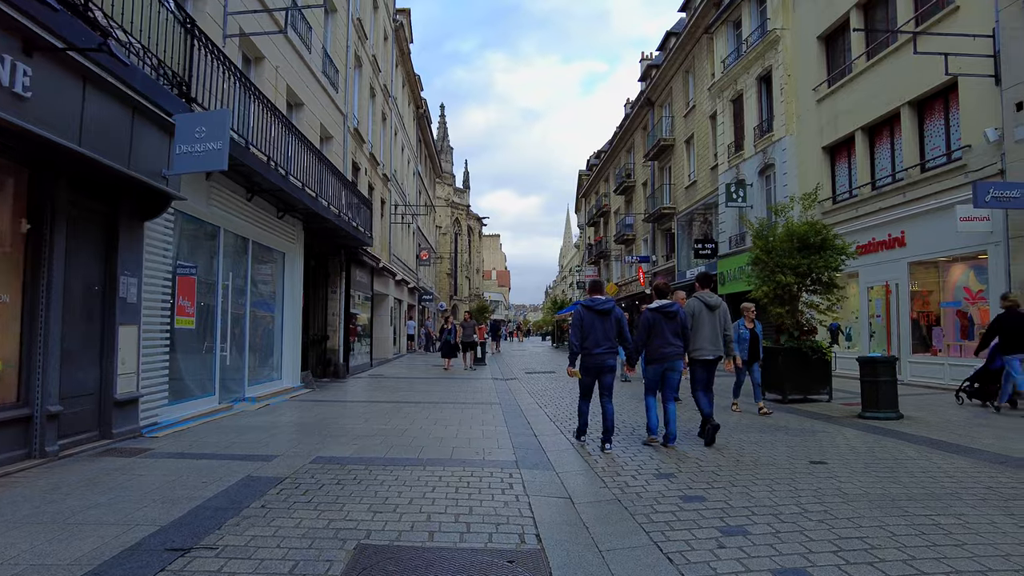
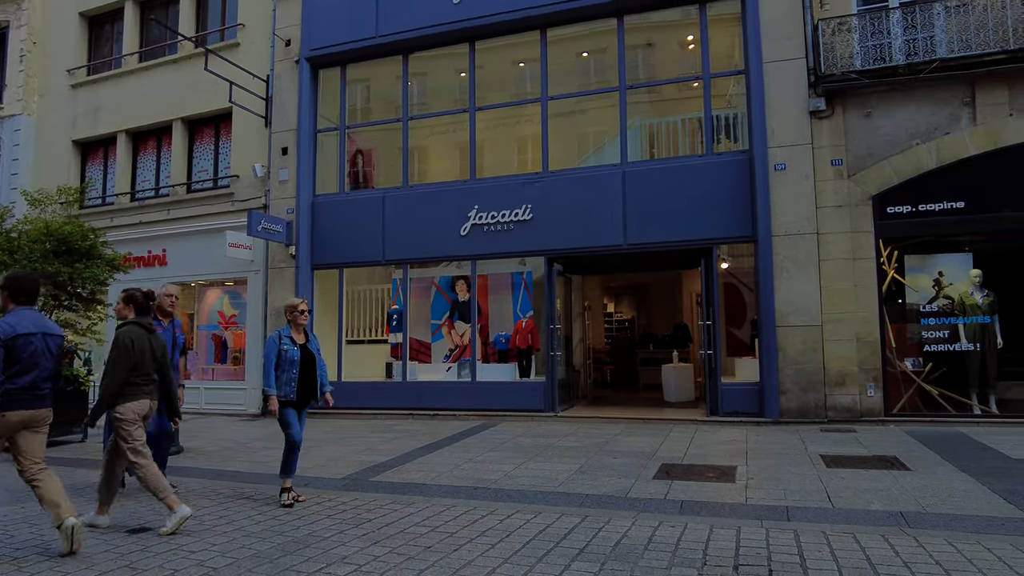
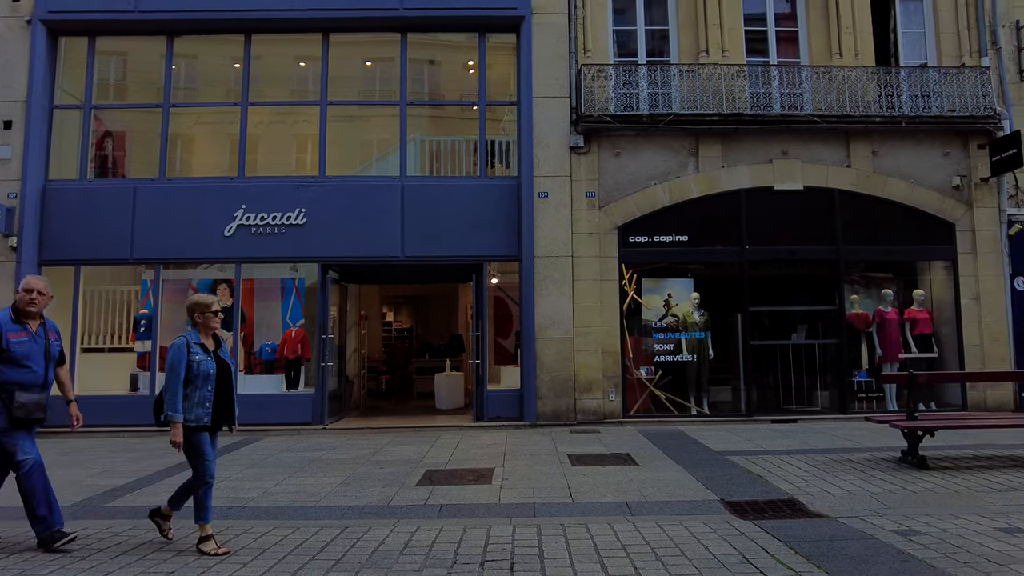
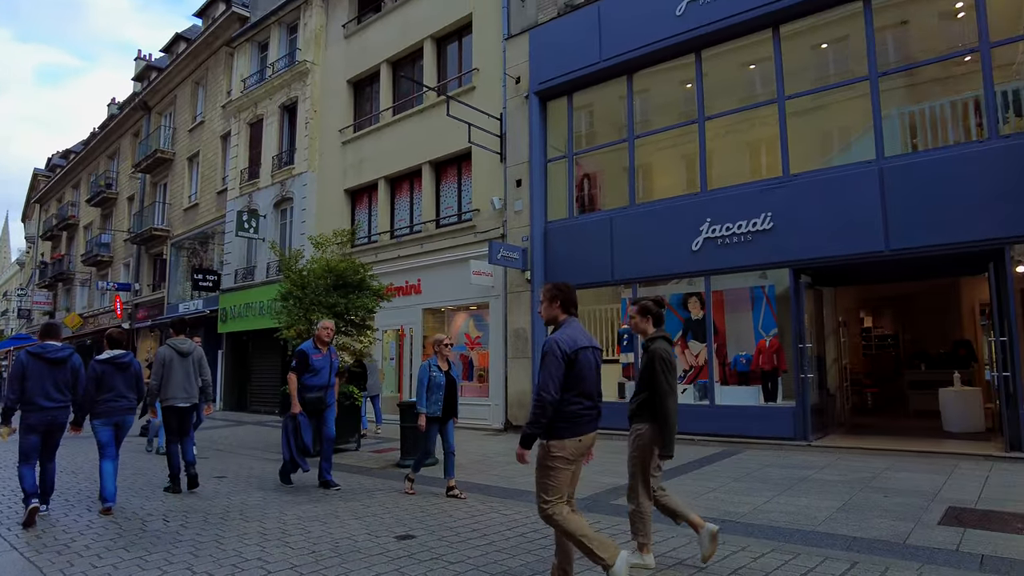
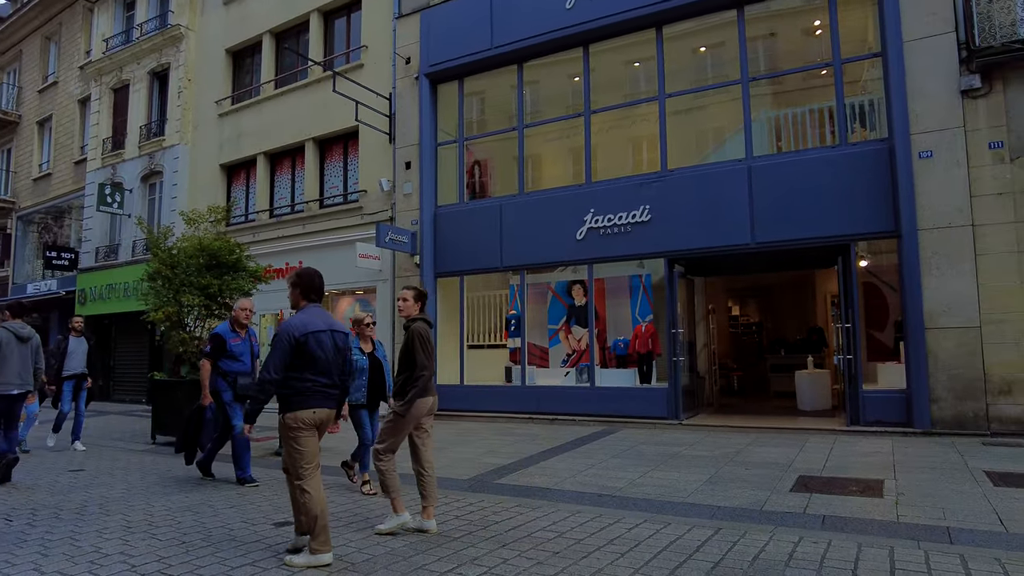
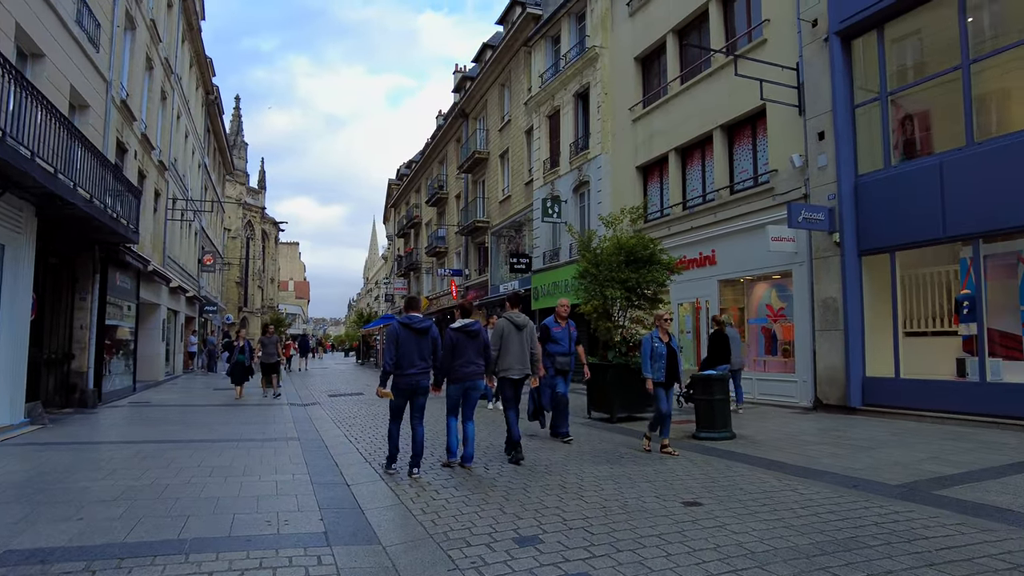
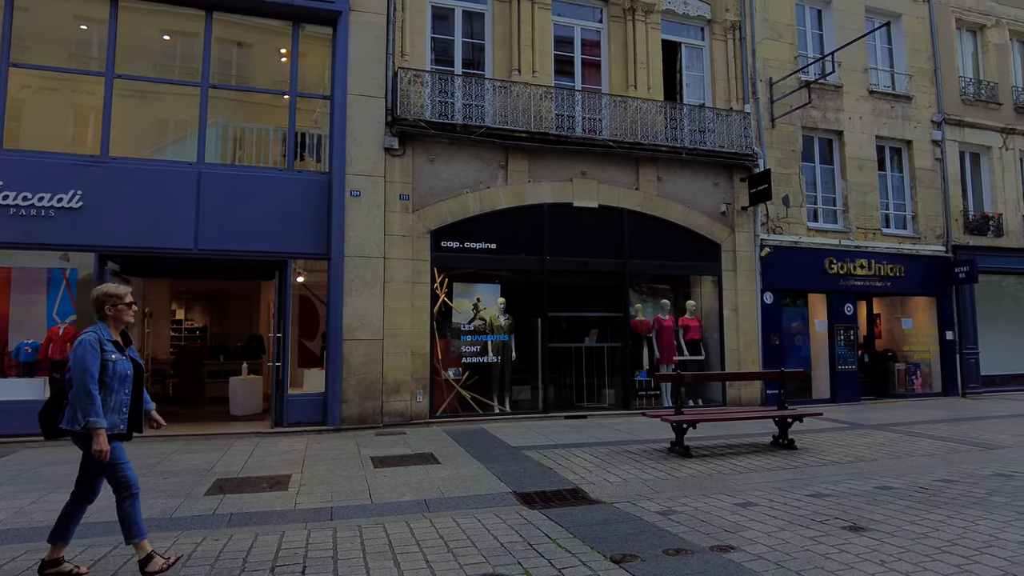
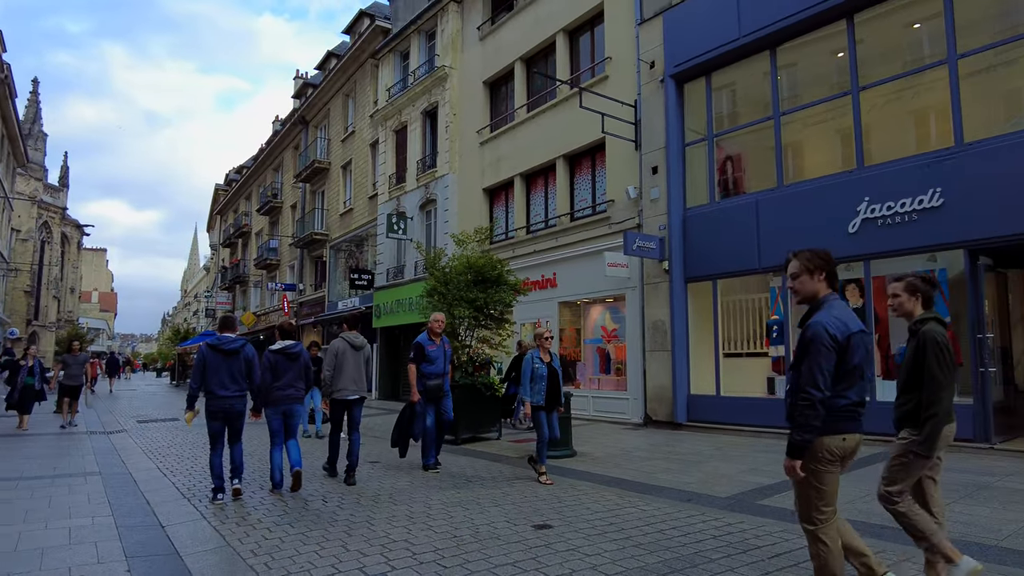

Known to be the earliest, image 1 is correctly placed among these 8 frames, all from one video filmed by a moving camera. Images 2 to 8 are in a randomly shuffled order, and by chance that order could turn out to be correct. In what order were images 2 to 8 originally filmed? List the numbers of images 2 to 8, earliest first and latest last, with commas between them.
6, 8, 4, 5, 2, 3, 7
